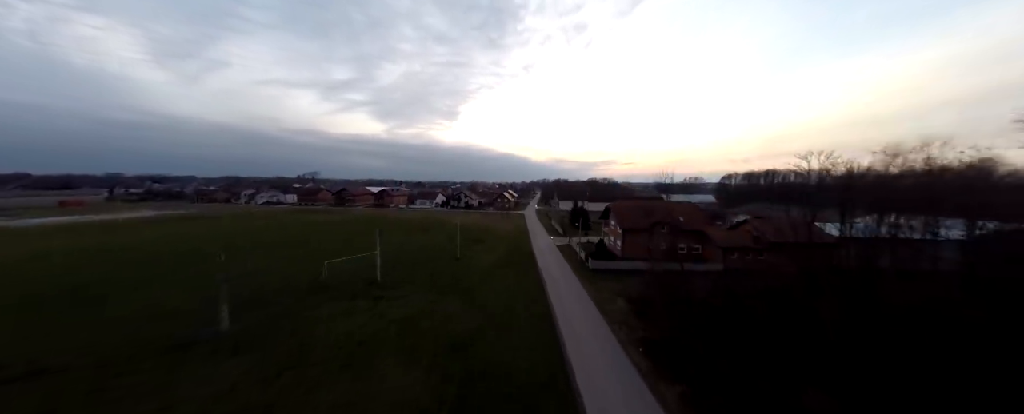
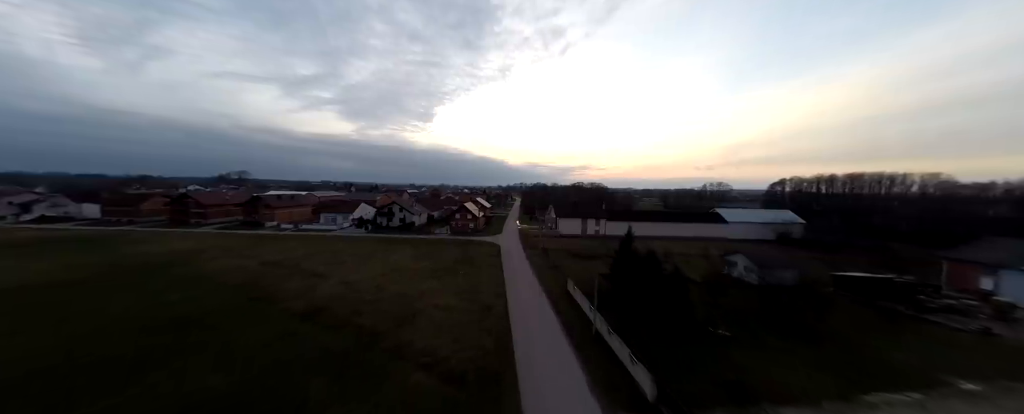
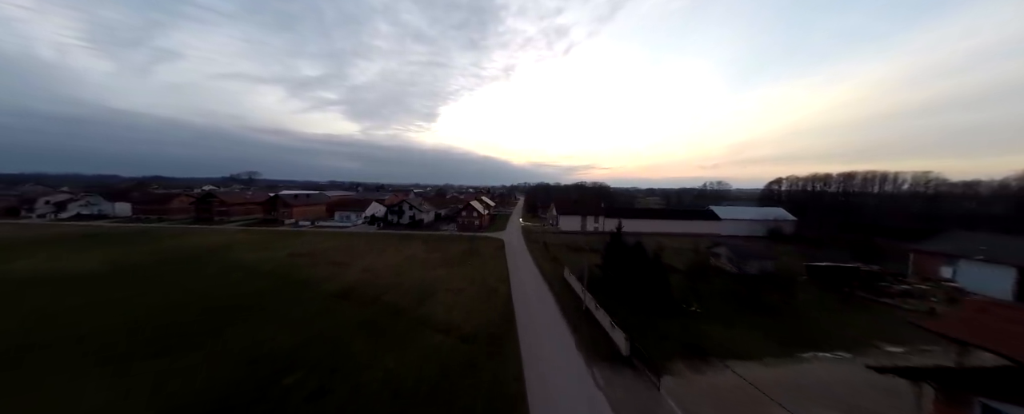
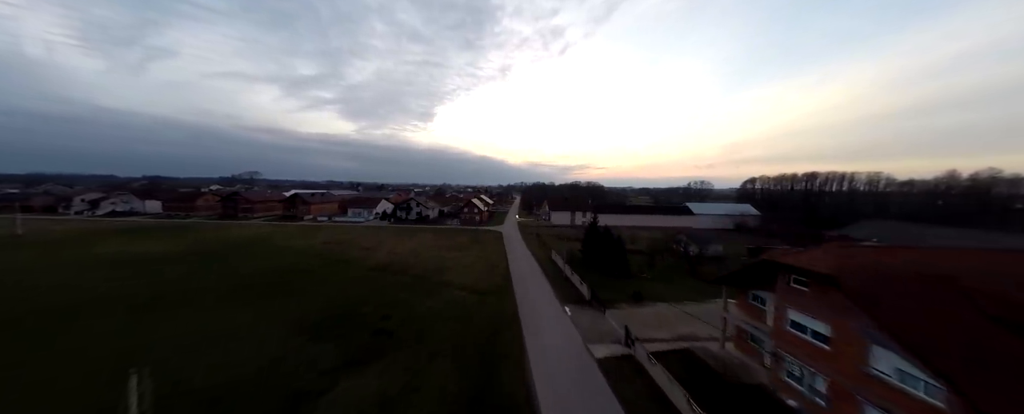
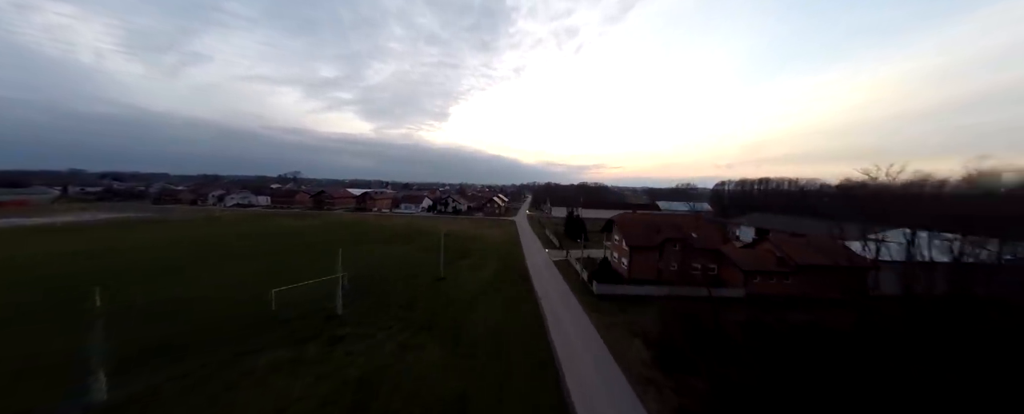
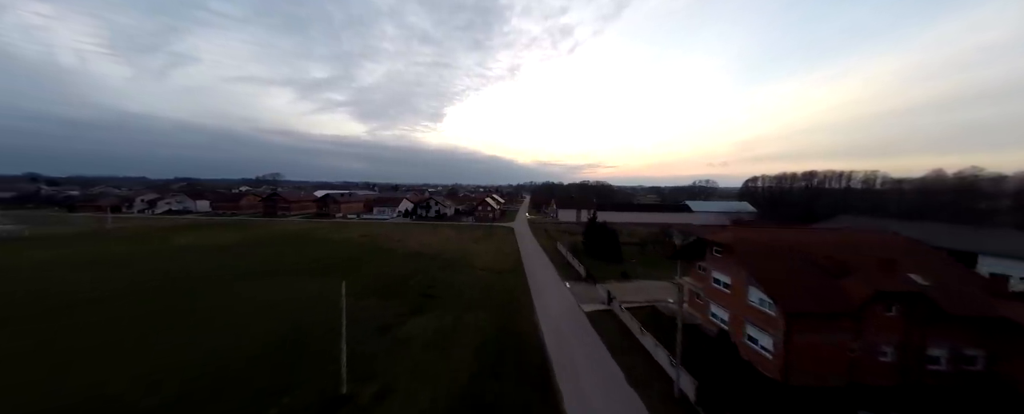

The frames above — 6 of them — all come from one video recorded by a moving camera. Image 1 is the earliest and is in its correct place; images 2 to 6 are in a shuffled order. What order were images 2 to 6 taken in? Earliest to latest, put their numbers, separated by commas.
5, 6, 4, 3, 2
